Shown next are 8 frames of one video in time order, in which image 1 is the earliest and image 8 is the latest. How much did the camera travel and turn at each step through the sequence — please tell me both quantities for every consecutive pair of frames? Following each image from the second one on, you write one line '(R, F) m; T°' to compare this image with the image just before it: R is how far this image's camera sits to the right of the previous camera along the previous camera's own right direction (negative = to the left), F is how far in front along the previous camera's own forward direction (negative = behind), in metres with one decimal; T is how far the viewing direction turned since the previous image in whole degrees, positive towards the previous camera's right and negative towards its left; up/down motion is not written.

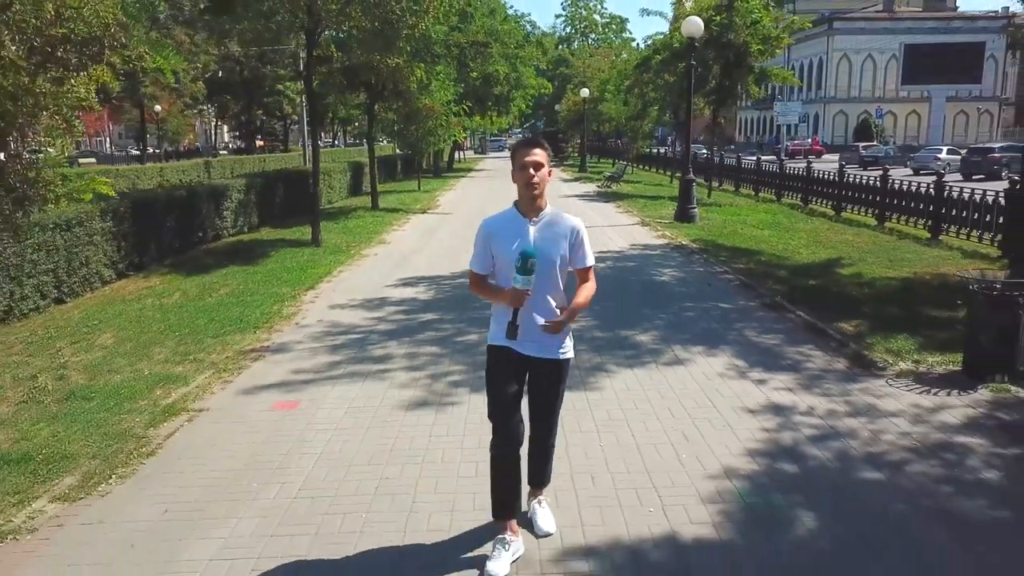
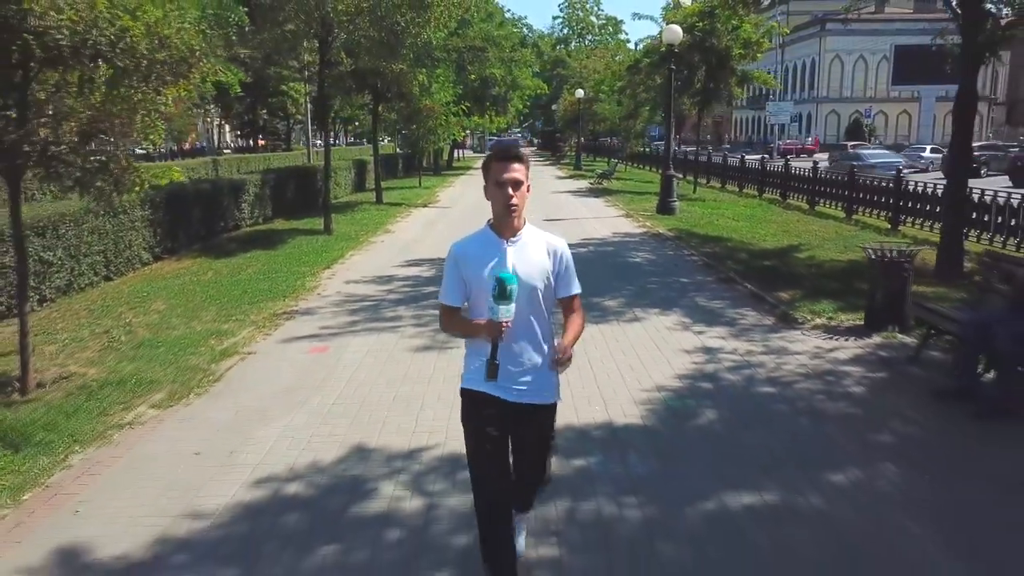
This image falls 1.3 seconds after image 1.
(+0.1, -1.5) m; 0°
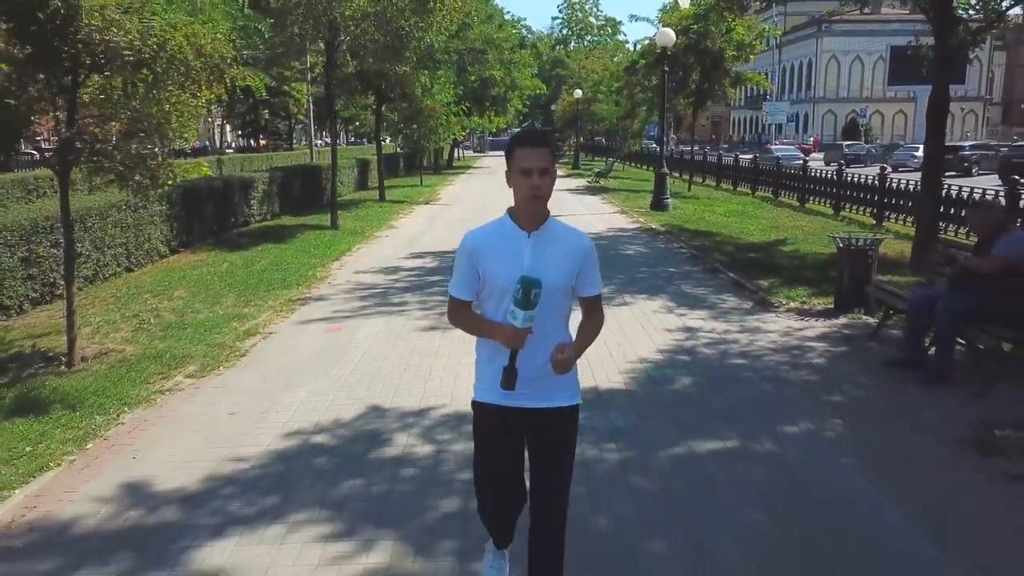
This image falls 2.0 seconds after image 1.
(0.0, -0.7) m; 0°
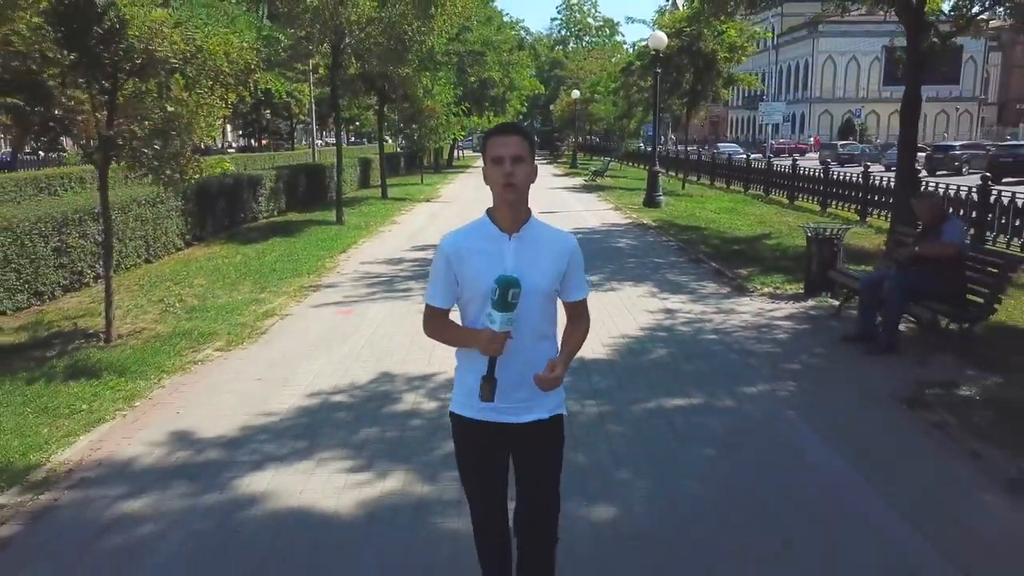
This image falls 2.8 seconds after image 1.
(0.0, -0.8) m; 0°
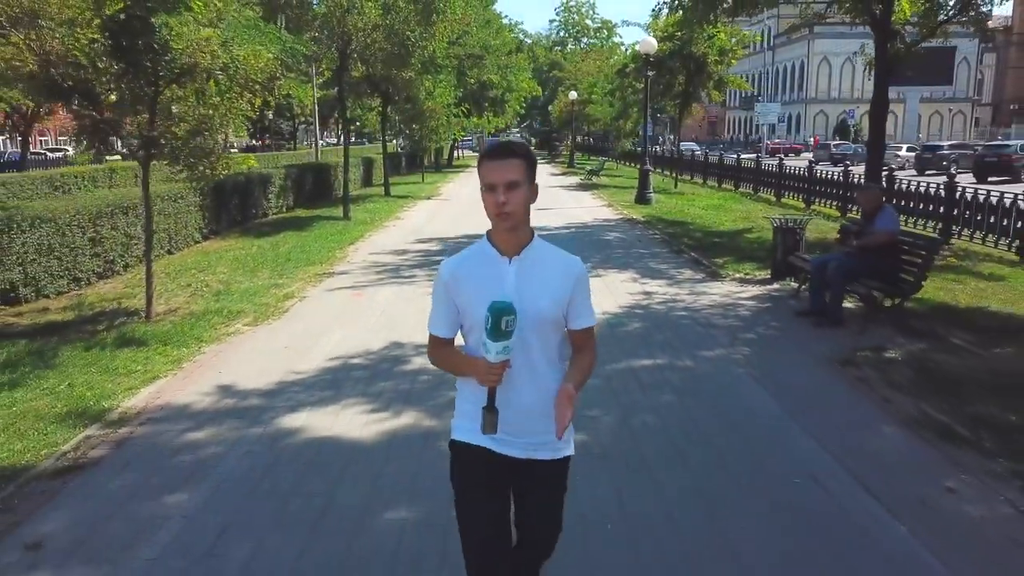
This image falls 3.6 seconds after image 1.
(0.0, -1.0) m; 0°
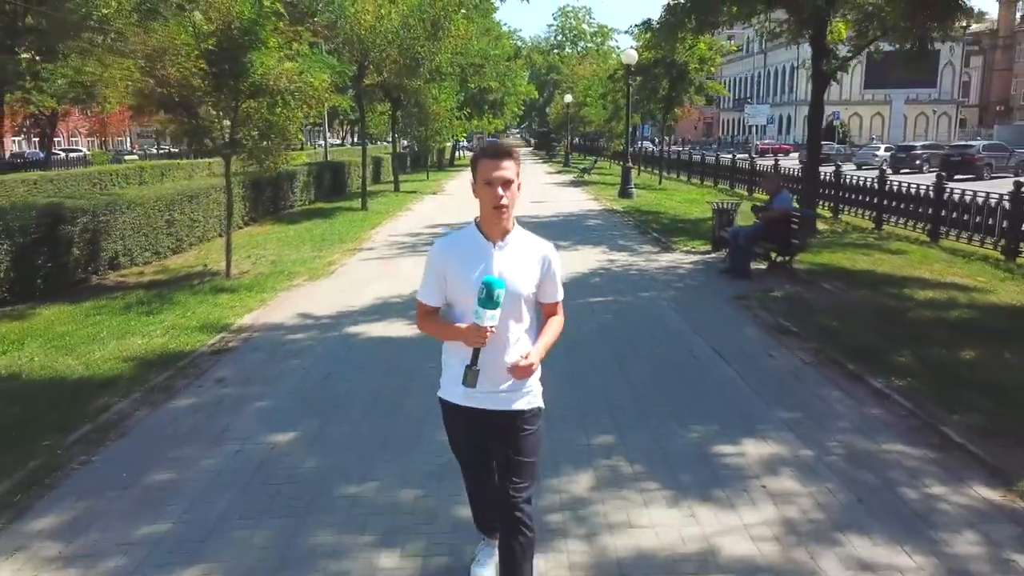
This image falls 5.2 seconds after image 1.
(+0.1, -2.8) m; 0°
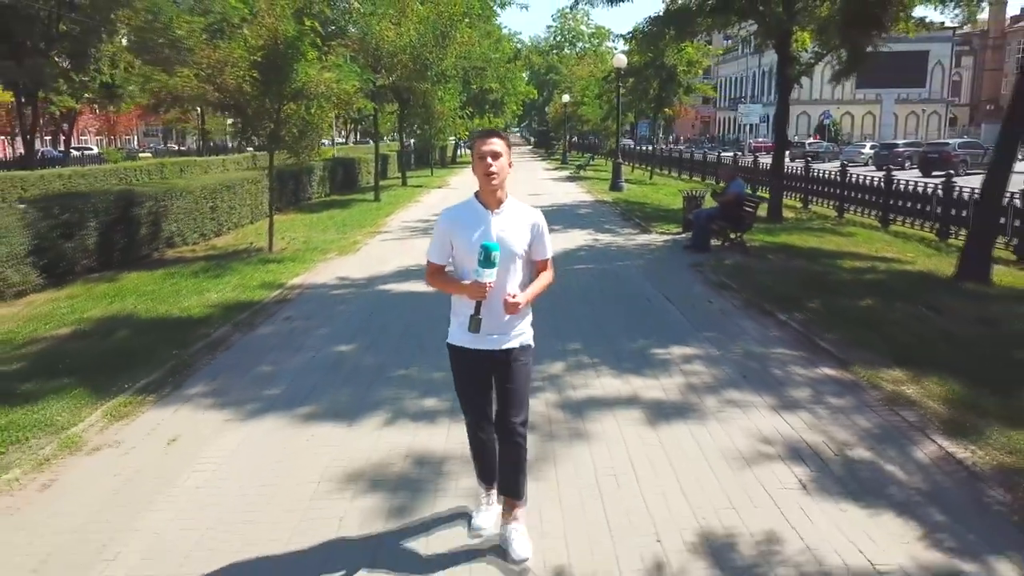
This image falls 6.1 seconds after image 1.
(0.0, -2.1) m; 0°
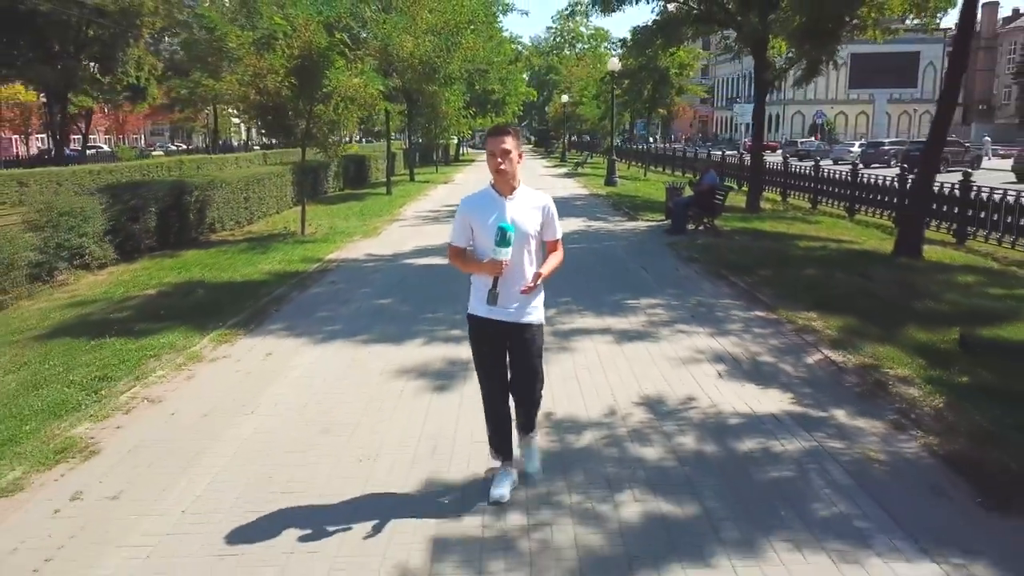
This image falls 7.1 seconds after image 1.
(0.0, -2.0) m; 0°
